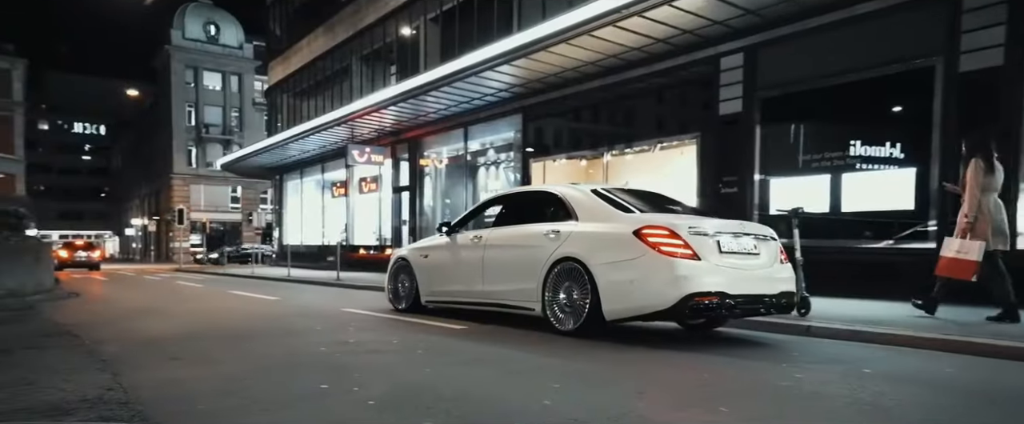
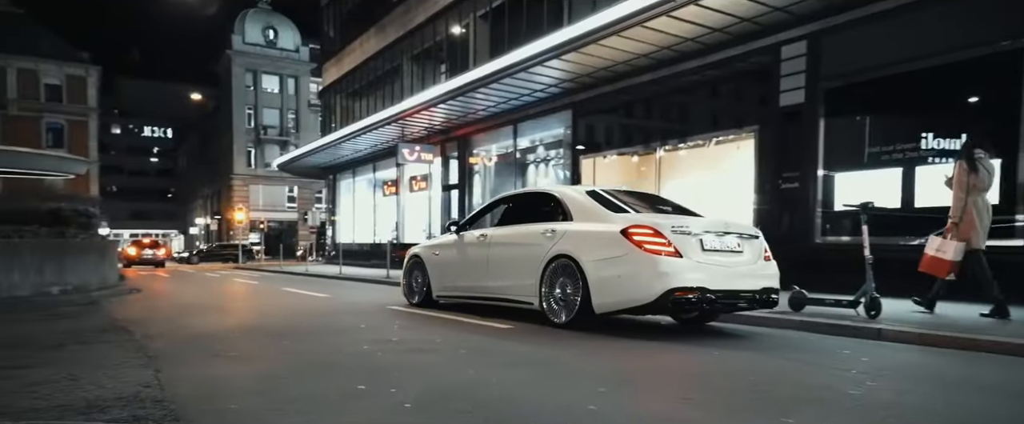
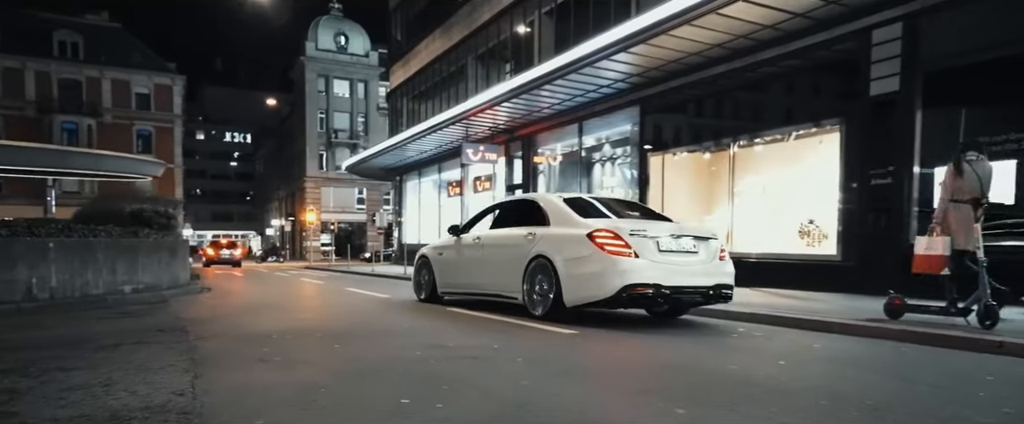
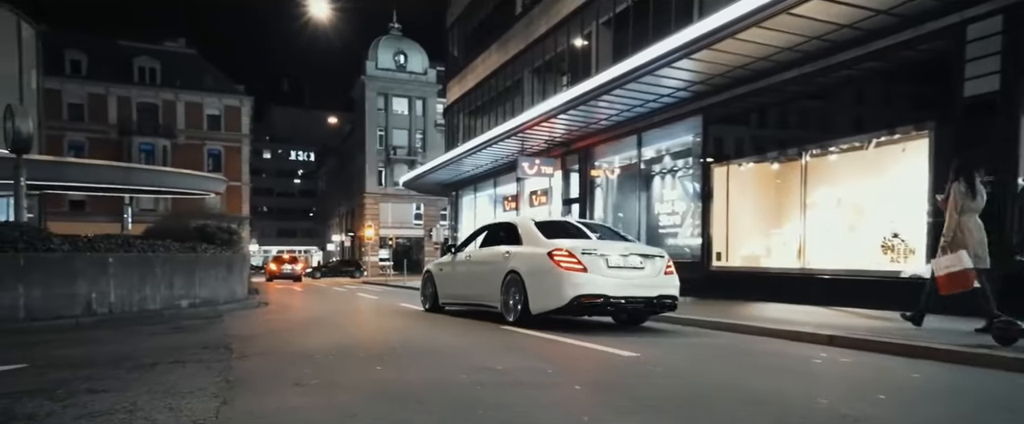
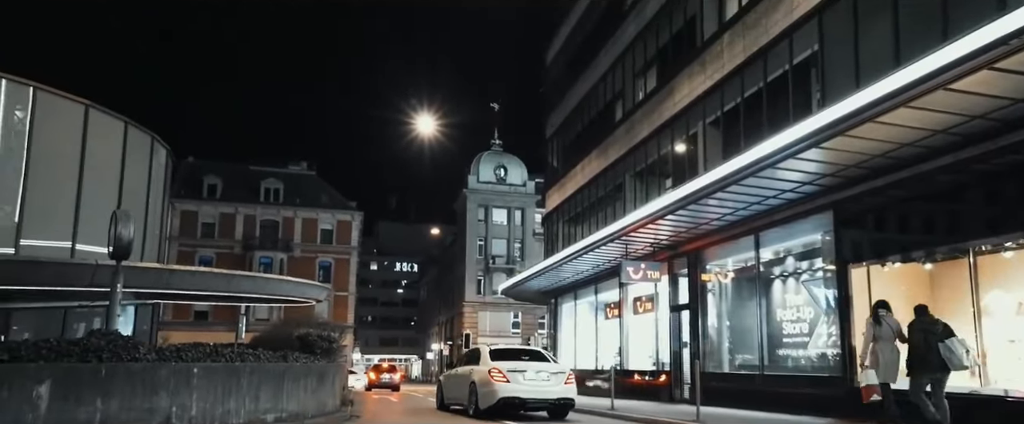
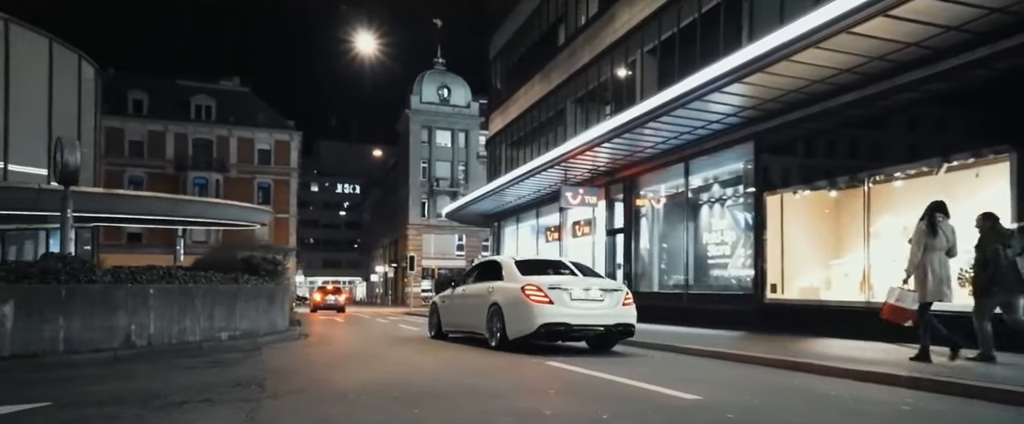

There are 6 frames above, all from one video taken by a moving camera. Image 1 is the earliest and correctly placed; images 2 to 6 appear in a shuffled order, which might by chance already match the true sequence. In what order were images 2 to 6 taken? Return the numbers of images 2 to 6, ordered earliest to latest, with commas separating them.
2, 3, 4, 6, 5
